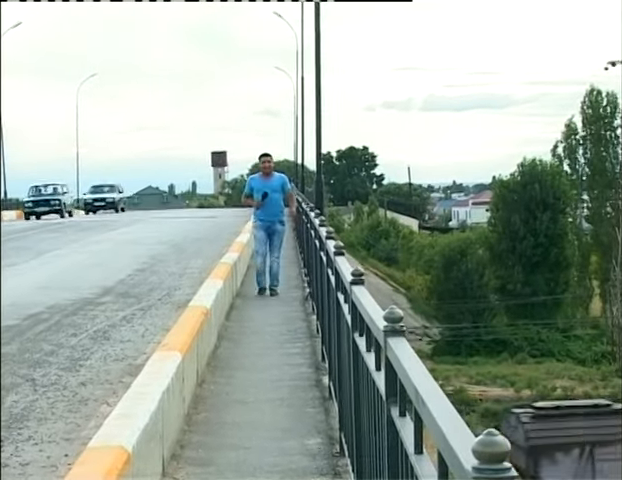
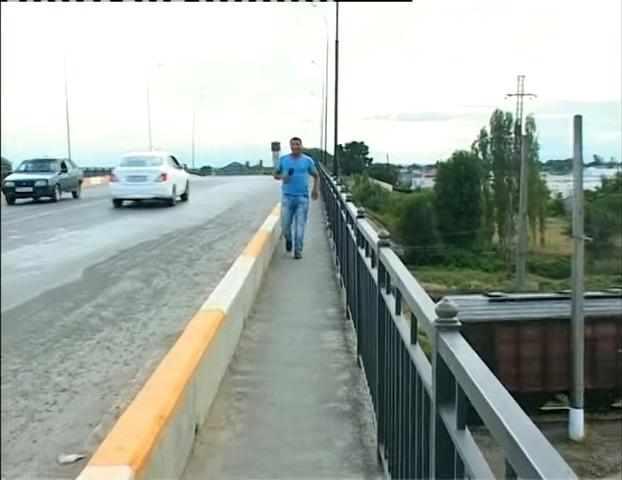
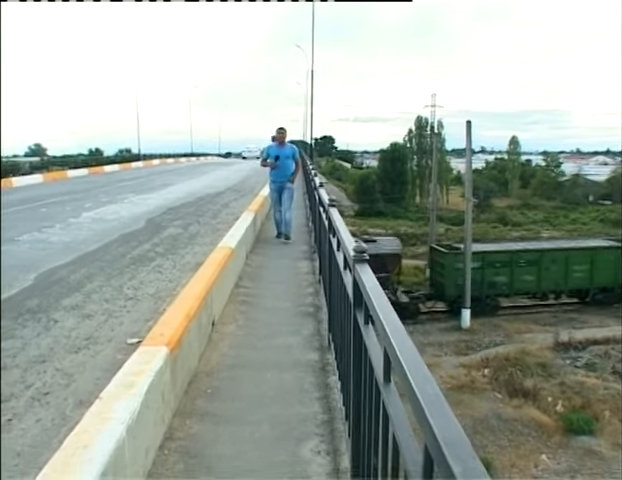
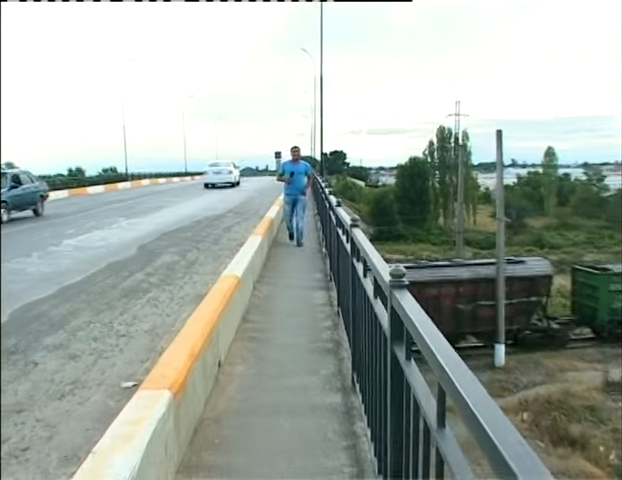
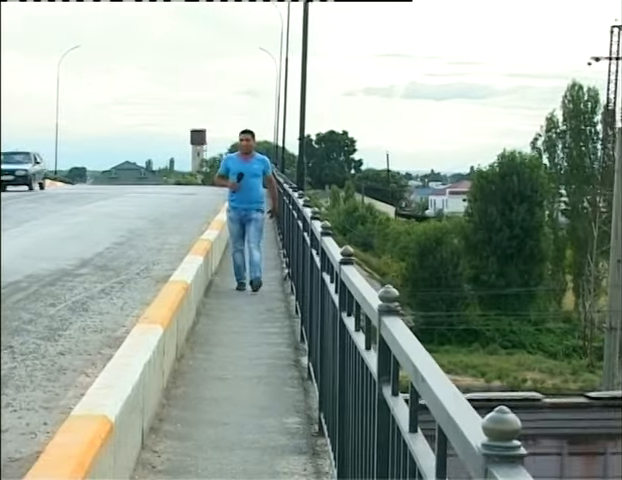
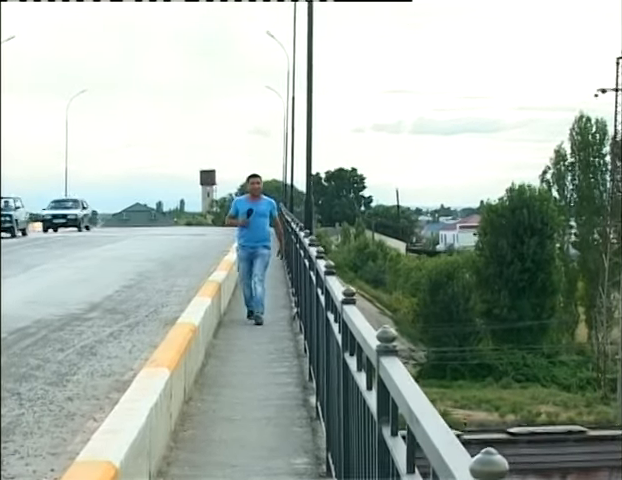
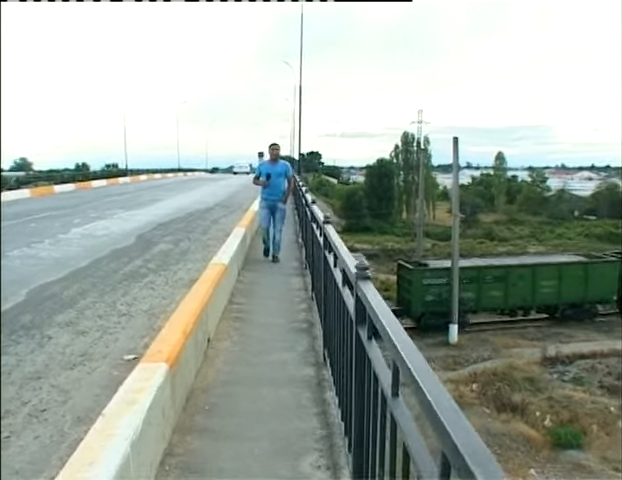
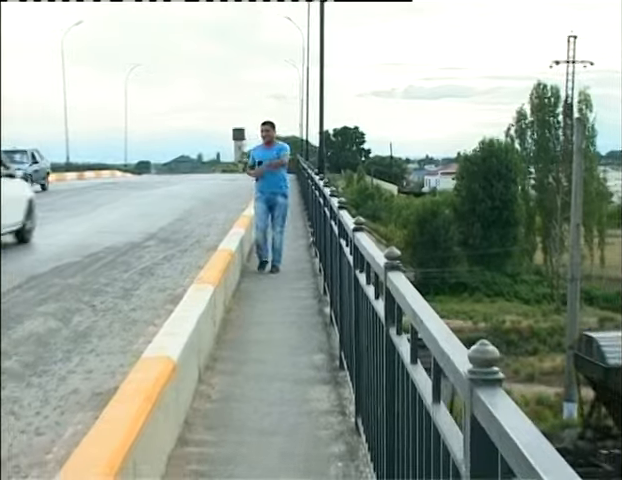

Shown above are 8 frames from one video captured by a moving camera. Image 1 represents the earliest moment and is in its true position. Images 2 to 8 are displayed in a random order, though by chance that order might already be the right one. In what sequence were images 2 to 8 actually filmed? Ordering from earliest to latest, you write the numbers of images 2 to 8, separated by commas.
6, 5, 8, 2, 4, 3, 7
